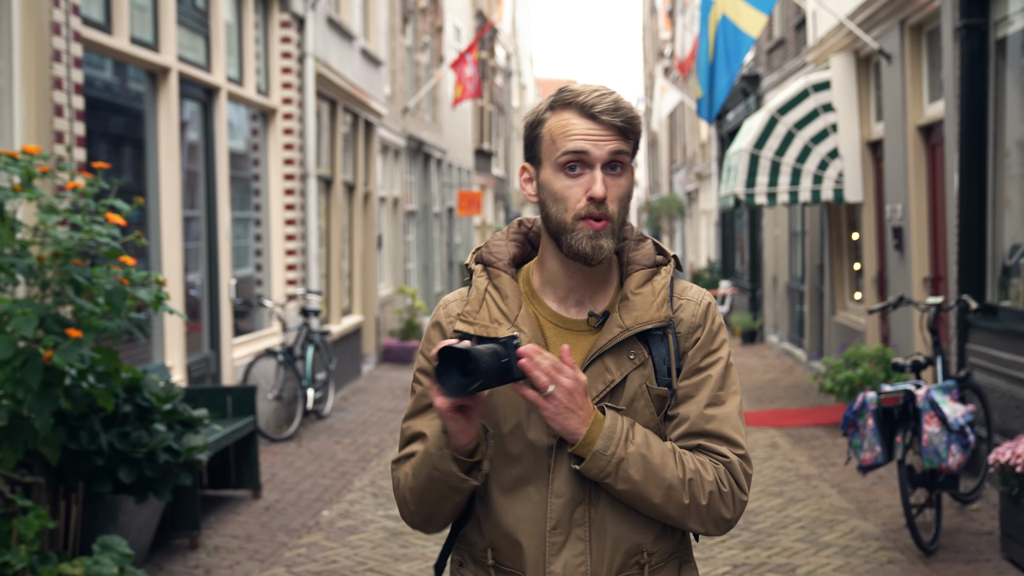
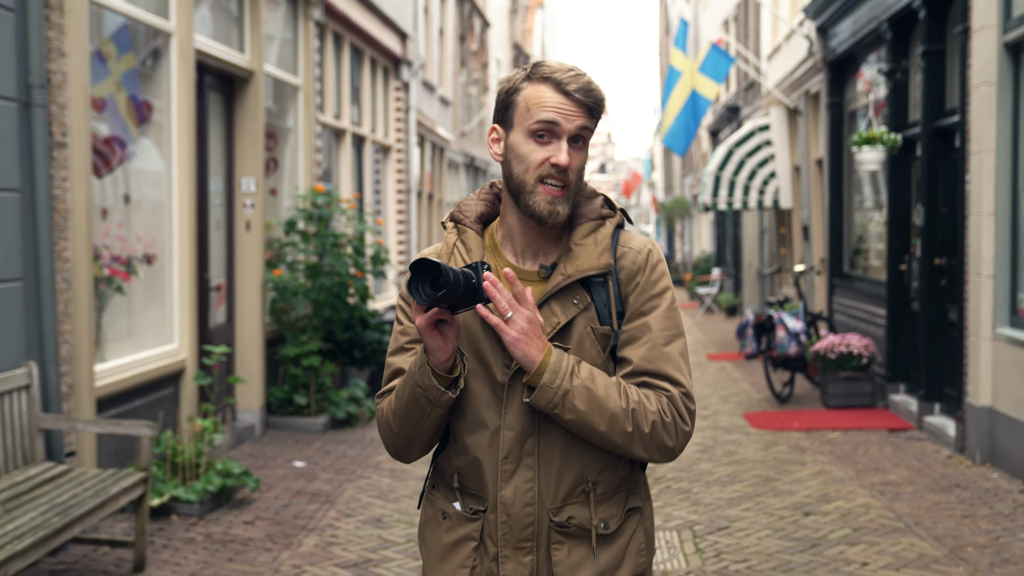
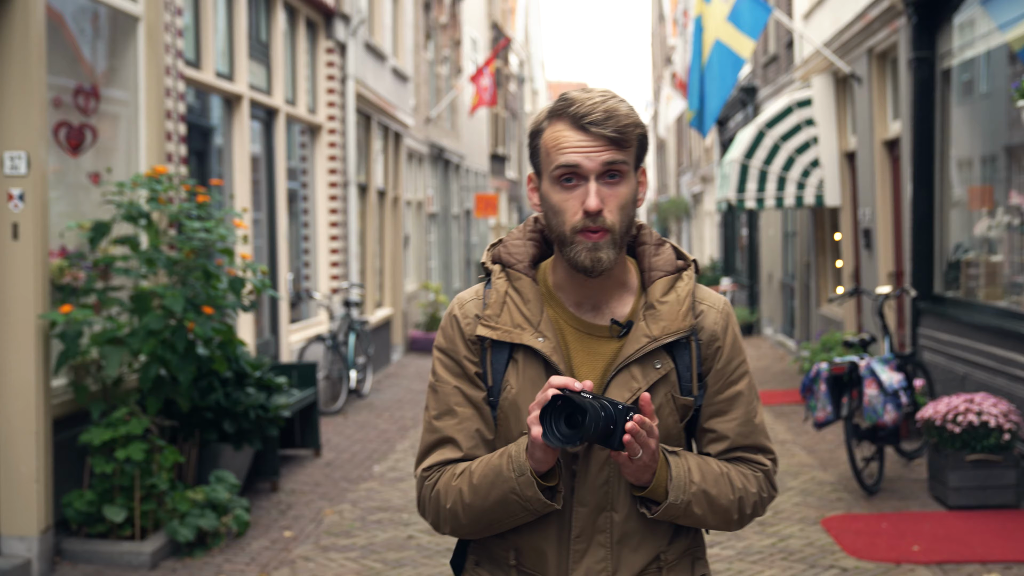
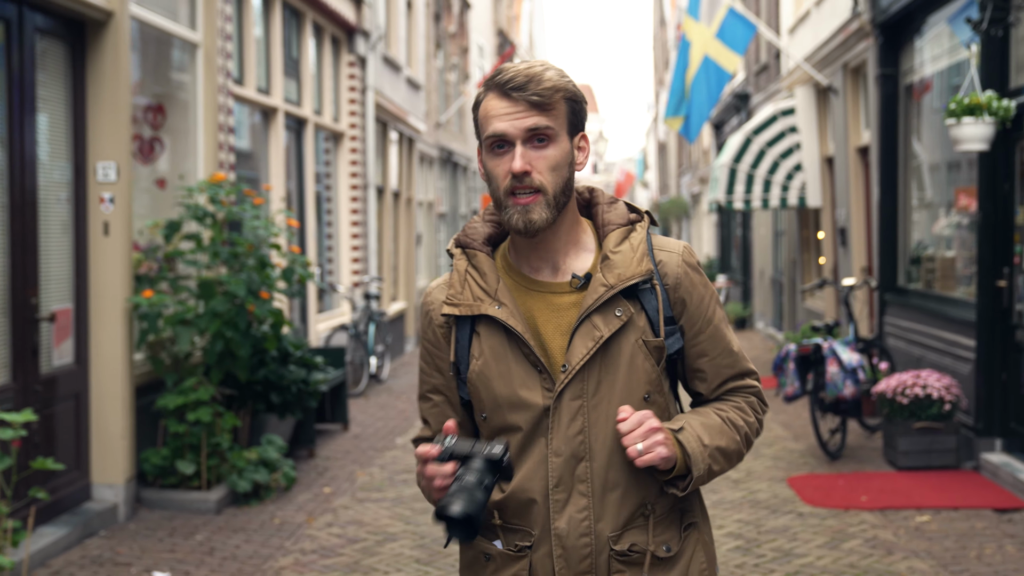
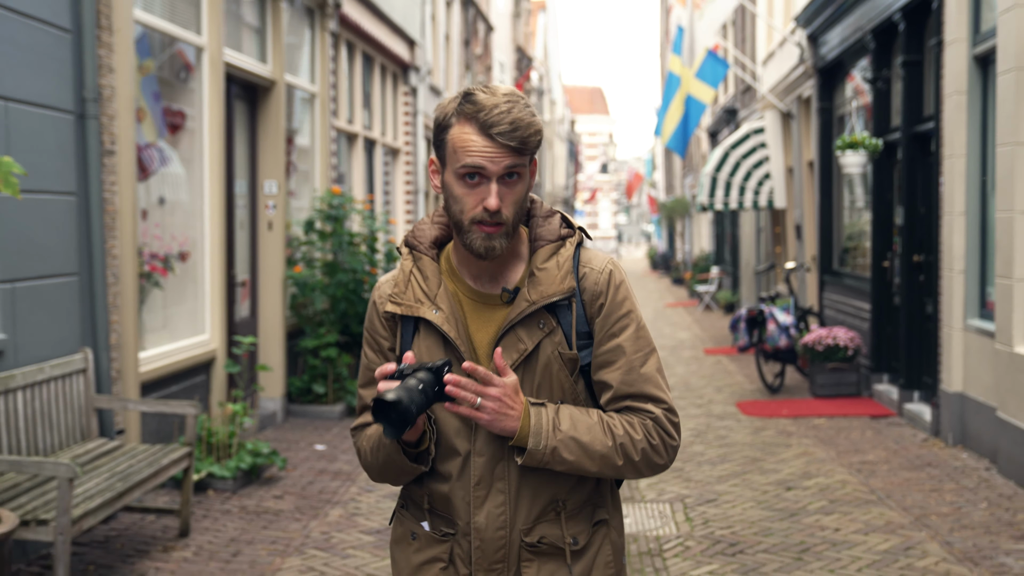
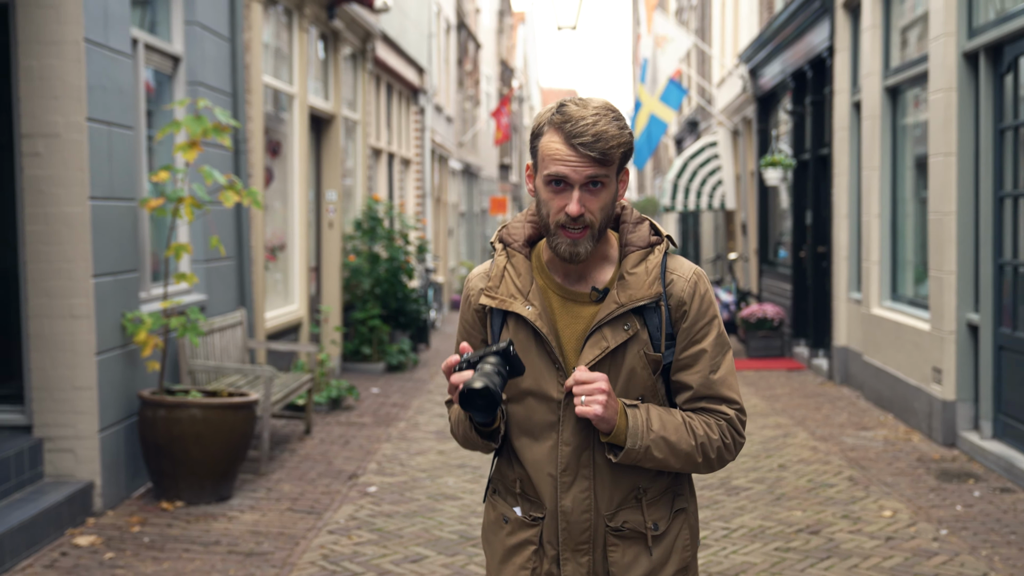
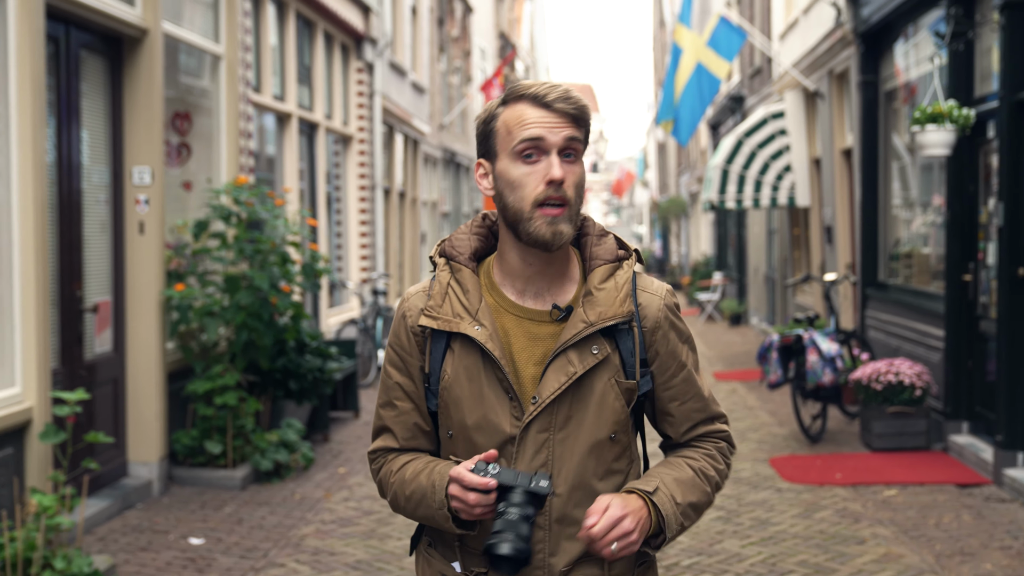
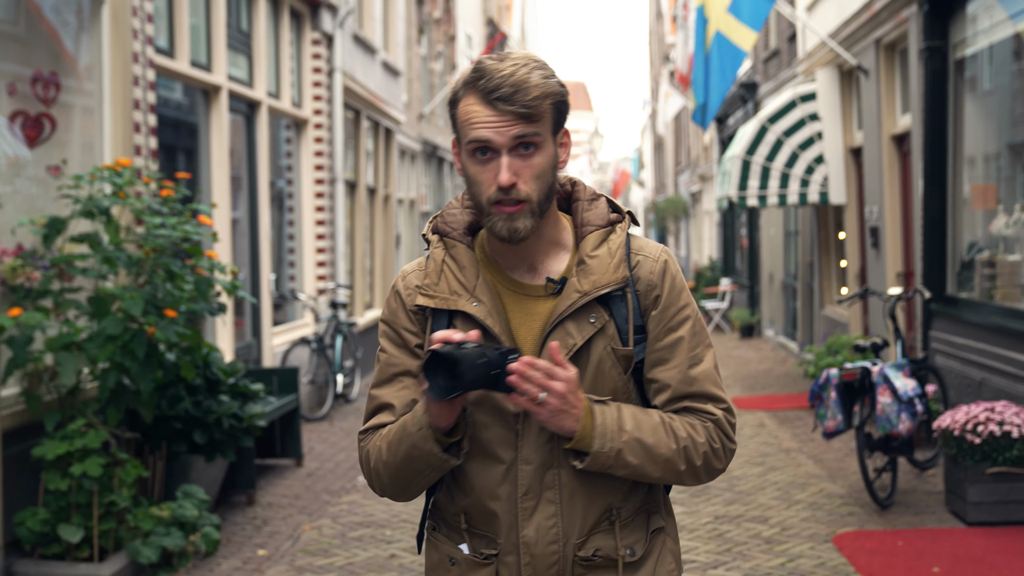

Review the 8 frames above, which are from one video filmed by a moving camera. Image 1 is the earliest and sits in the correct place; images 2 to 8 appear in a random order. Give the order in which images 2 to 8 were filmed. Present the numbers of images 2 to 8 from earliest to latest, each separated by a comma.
8, 3, 4, 7, 2, 5, 6
